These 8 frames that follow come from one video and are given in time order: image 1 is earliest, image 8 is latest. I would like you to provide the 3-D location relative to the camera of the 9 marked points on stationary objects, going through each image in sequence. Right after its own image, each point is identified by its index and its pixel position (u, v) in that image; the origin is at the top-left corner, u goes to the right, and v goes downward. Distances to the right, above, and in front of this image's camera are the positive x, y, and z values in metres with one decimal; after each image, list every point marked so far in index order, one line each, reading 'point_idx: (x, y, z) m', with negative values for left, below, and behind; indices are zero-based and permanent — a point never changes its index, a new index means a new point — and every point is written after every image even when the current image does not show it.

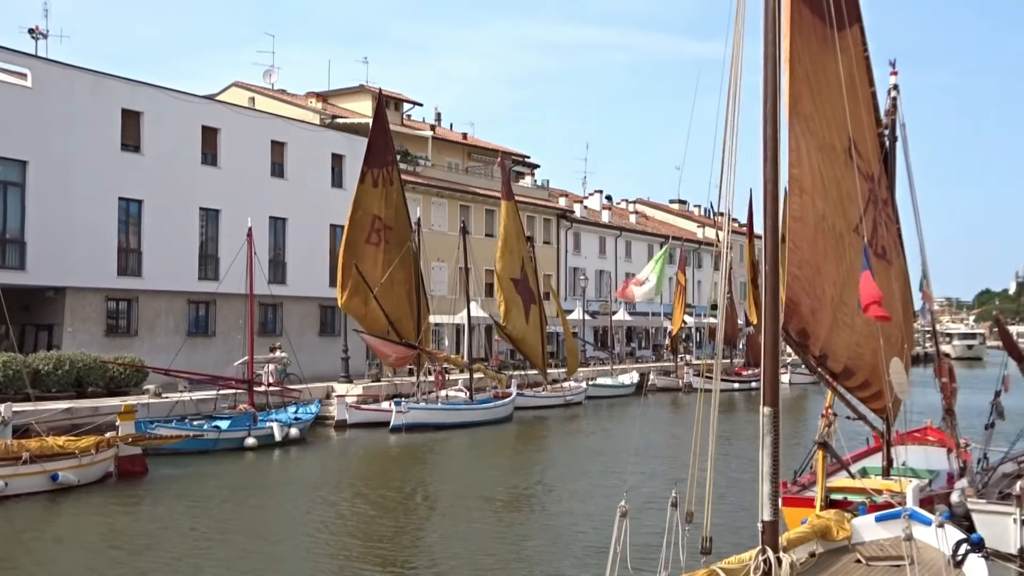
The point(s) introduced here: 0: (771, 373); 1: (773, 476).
0: (+1.8, -0.6, +6.7) m
1: (+1.8, -1.3, +6.6) m
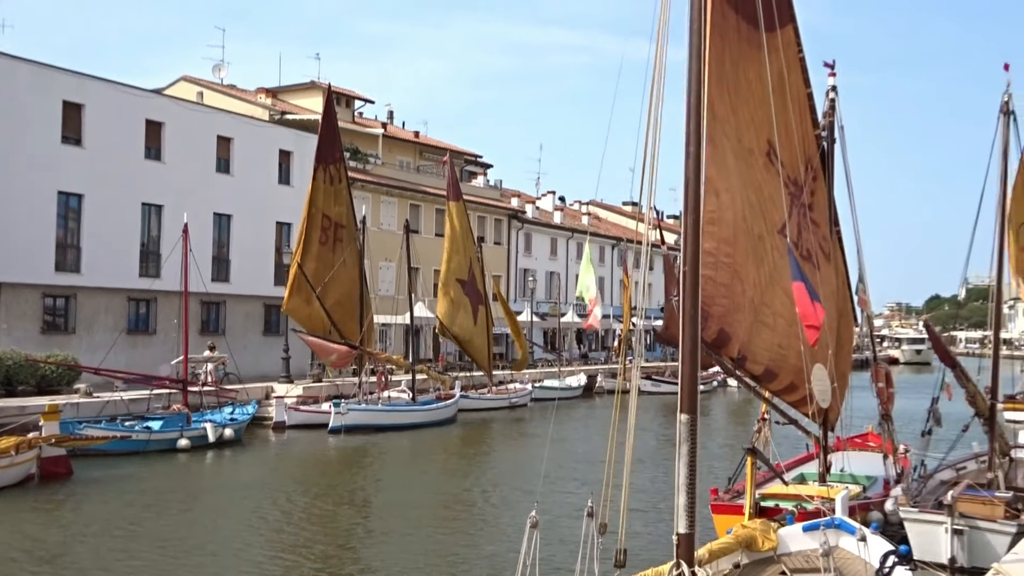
0: (+1.2, -0.6, +6.5) m
1: (+1.2, -1.3, +6.4) m
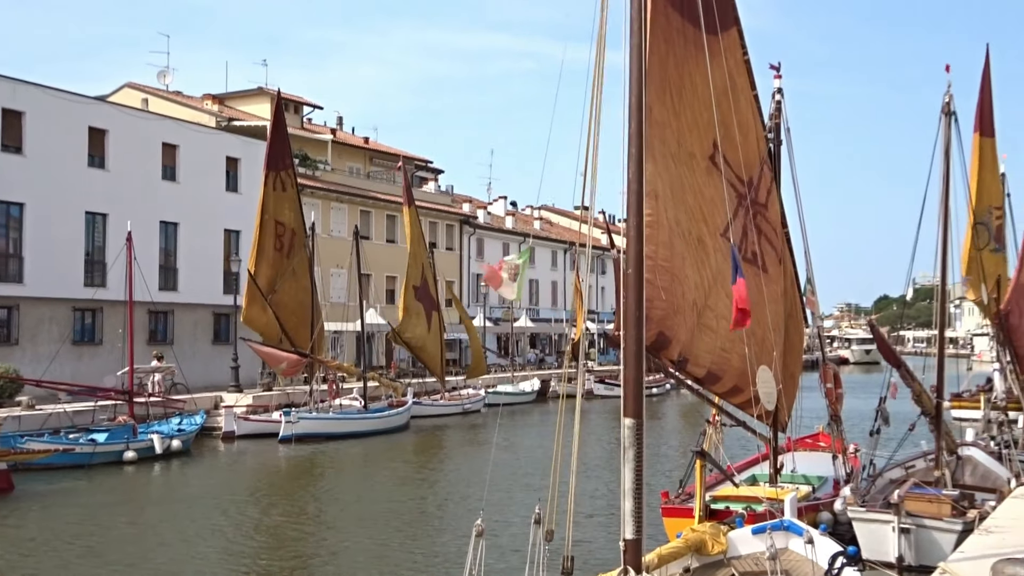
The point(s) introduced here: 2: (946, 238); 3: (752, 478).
0: (+0.8, -0.6, +6.5) m
1: (+0.8, -1.3, +6.3) m
2: (+6.7, +0.8, +15.0) m
3: (+3.9, -3.0, +15.6) m
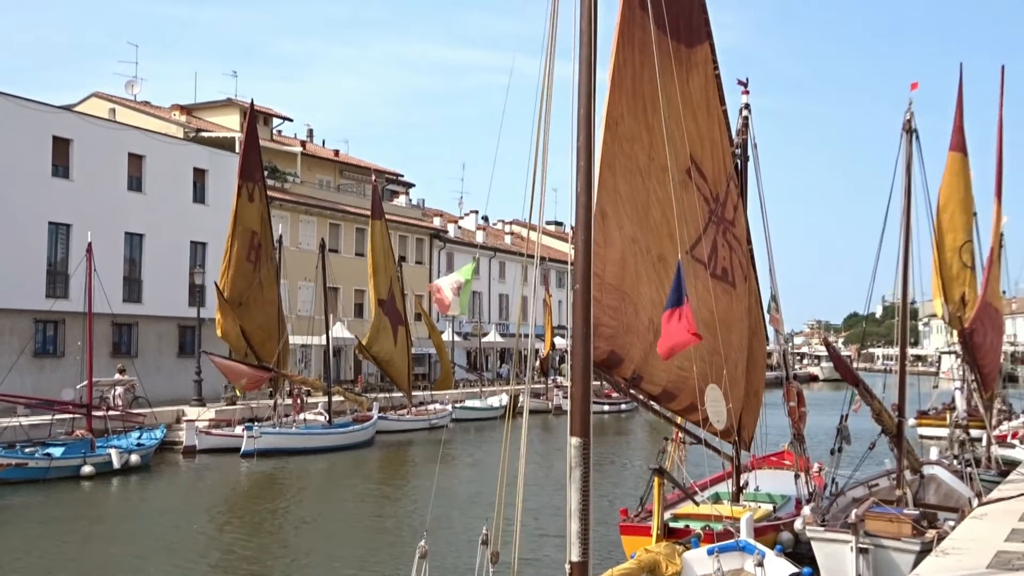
0: (+0.5, -0.7, +6.4) m
1: (+0.4, -1.4, +6.3) m
2: (+6.1, +0.5, +15.2) m
3: (+3.3, -3.3, +15.6) m
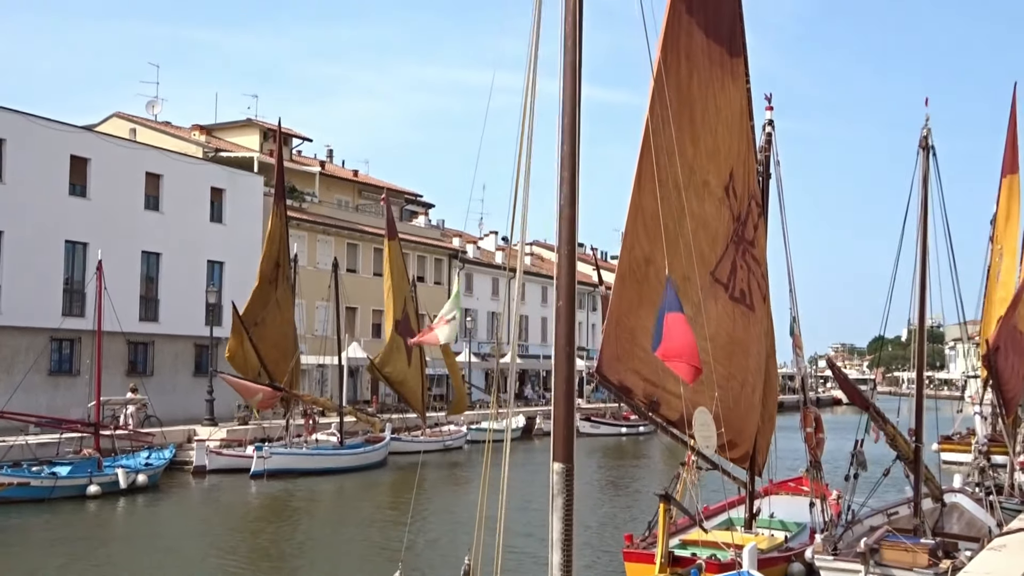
0: (+0.3, -0.9, +6.1) m
1: (+0.3, -1.6, +6.0) m
2: (+6.2, +0.2, +14.8) m
3: (+3.4, -3.6, +15.2) m
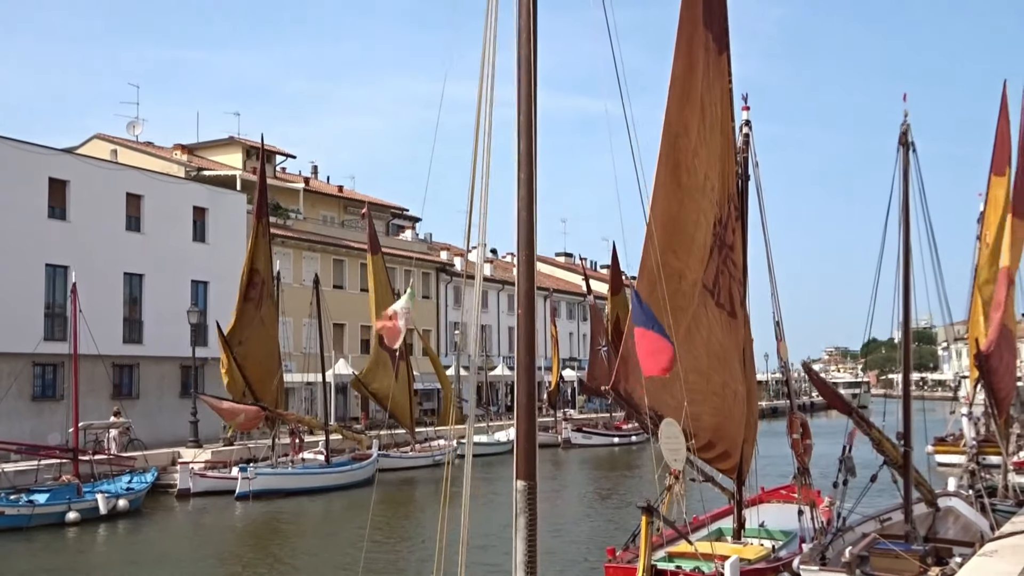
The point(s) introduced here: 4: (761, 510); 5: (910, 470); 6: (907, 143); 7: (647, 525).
0: (+0.1, -0.9, +5.8) m
1: (+0.1, -1.6, +5.7) m
2: (+5.9, +0.2, +14.6) m
3: (+3.2, -3.7, +14.9) m
4: (+4.1, -3.6, +16.1) m
5: (+5.4, -2.5, +13.4) m
6: (+5.8, +2.1, +14.3) m
7: (+1.5, -2.7, +11.0) m
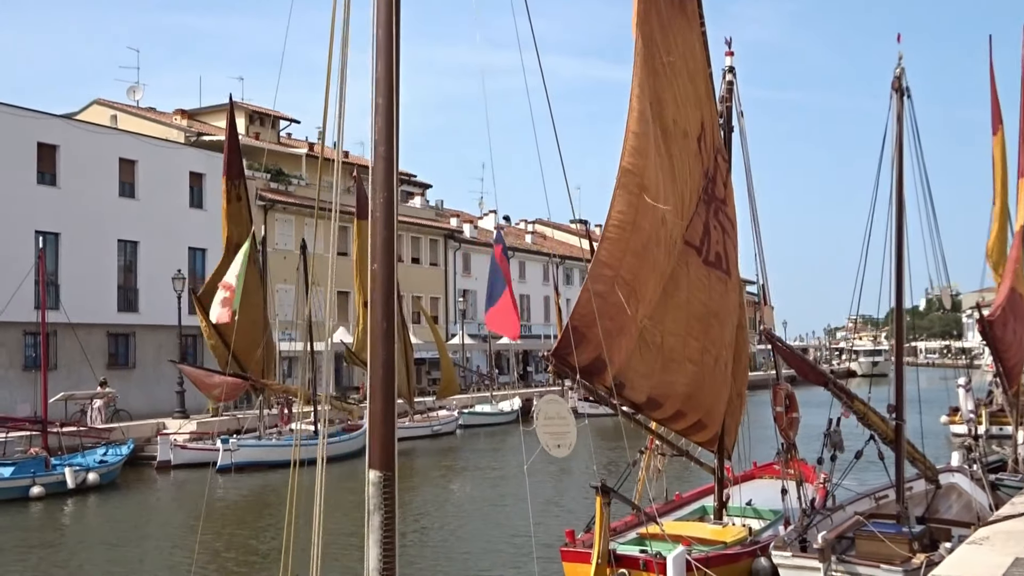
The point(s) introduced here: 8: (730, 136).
0: (-0.6, -0.7, +4.9) m
1: (-0.6, -1.4, +4.7) m
2: (+5.4, +0.7, +13.4) m
3: (+2.7, -3.2, +13.9) m
4: (+3.6, -3.0, +15.1) m
5: (+4.9, -2.0, +12.3) m
6: (+5.3, +2.6, +13.1) m
7: (+0.9, -2.3, +10.1) m
8: (+3.0, +2.1, +13.5) m
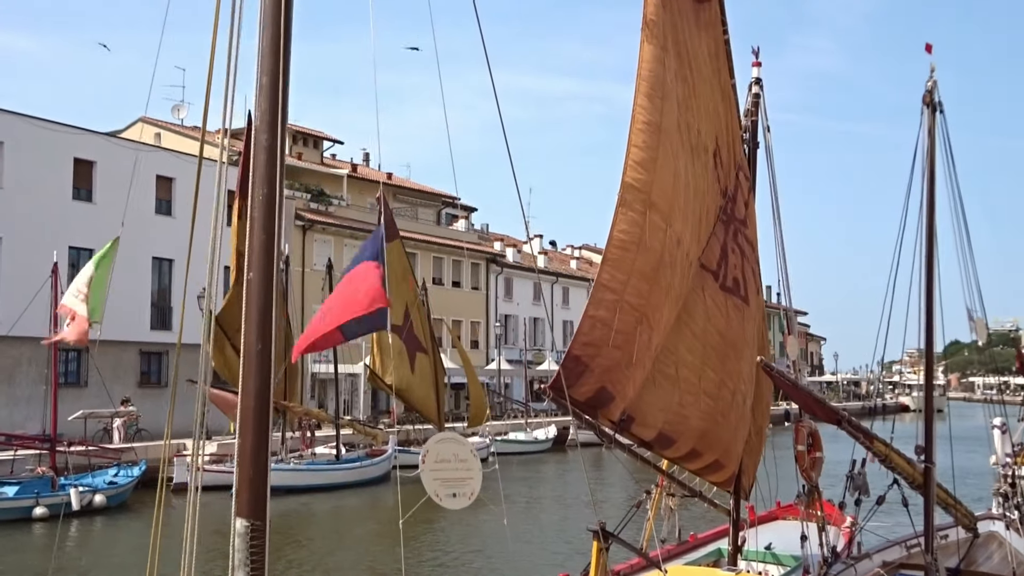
0: (-1.1, -0.7, +4.1) m
1: (-1.1, -1.4, +3.9) m
2: (+5.4, +0.3, +12.3) m
3: (+2.7, -3.5, +12.9) m
4: (+3.7, -3.4, +14.0) m
5: (+4.9, -2.3, +11.2) m
6: (+5.3, +2.2, +12.0) m
7: (+0.8, -2.5, +9.2) m
8: (+3.1, +1.7, +12.6) m
